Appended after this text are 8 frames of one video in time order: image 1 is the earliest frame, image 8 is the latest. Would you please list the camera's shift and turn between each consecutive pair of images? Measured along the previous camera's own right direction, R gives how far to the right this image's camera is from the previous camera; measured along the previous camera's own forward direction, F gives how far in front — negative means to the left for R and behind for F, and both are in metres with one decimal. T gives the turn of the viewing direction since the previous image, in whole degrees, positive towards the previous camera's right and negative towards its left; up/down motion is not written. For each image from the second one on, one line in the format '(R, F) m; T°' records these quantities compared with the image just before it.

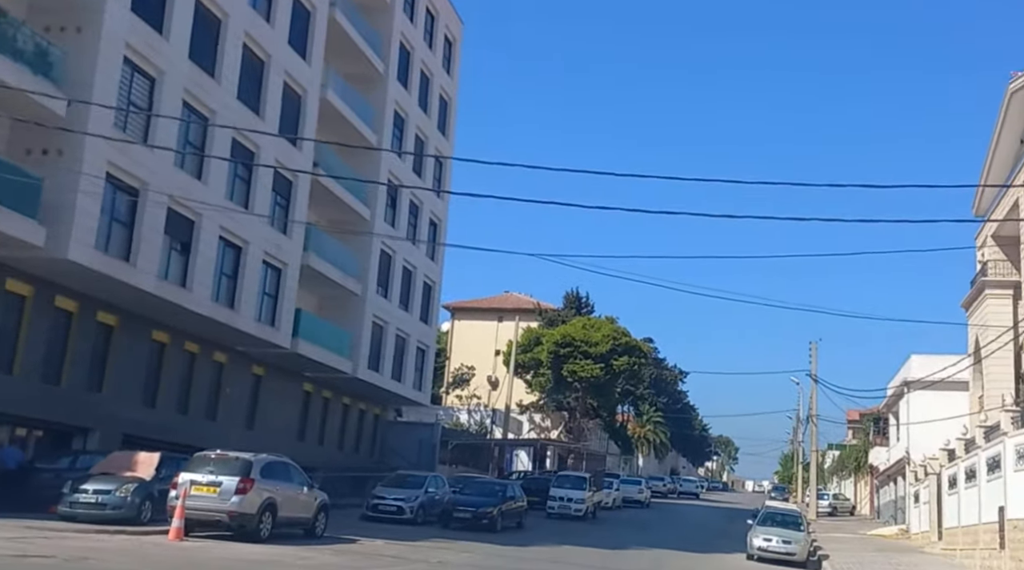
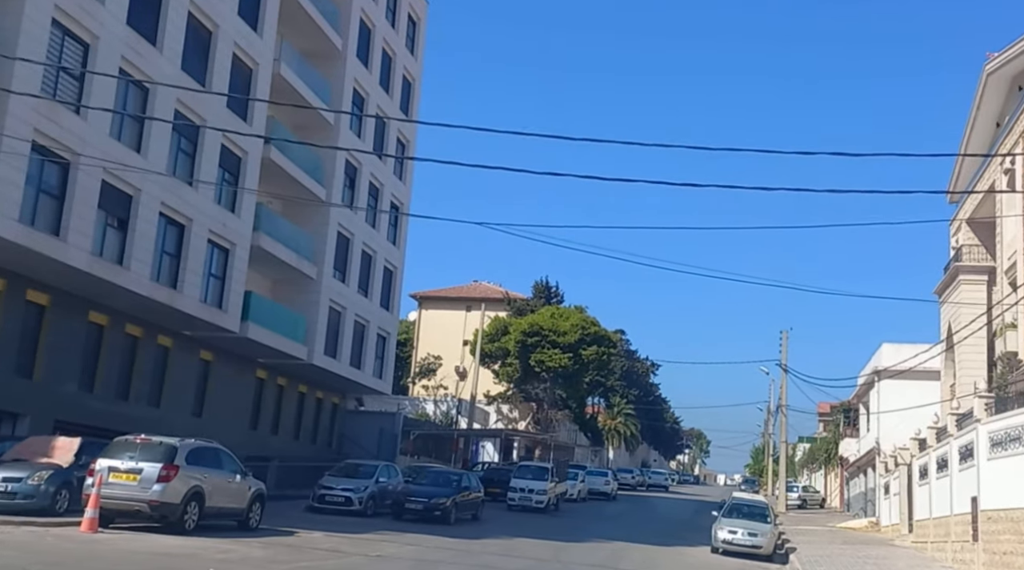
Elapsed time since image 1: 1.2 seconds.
(+0.4, +1.1) m; +1°
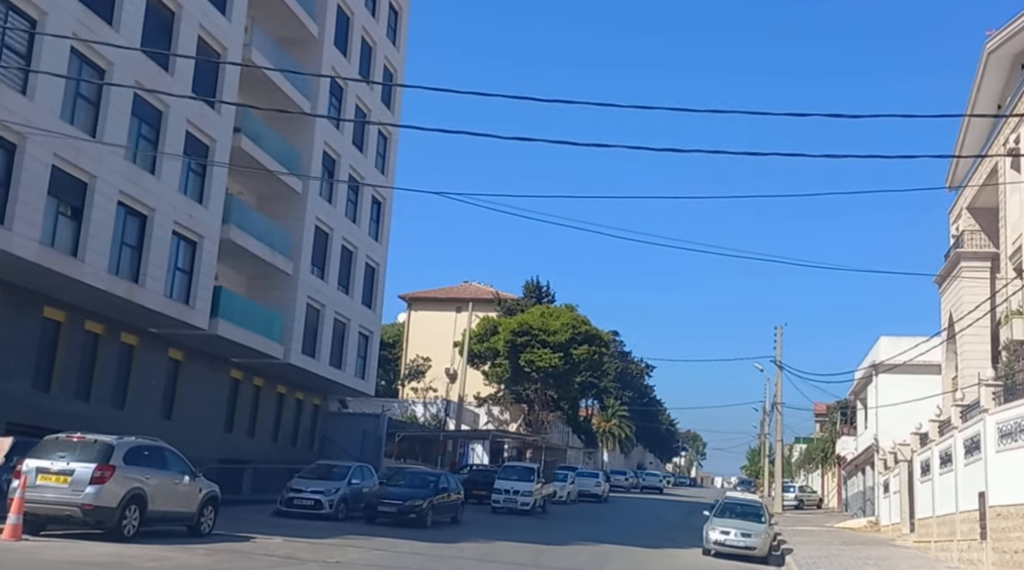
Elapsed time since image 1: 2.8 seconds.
(+0.3, +1.2) m; 0°
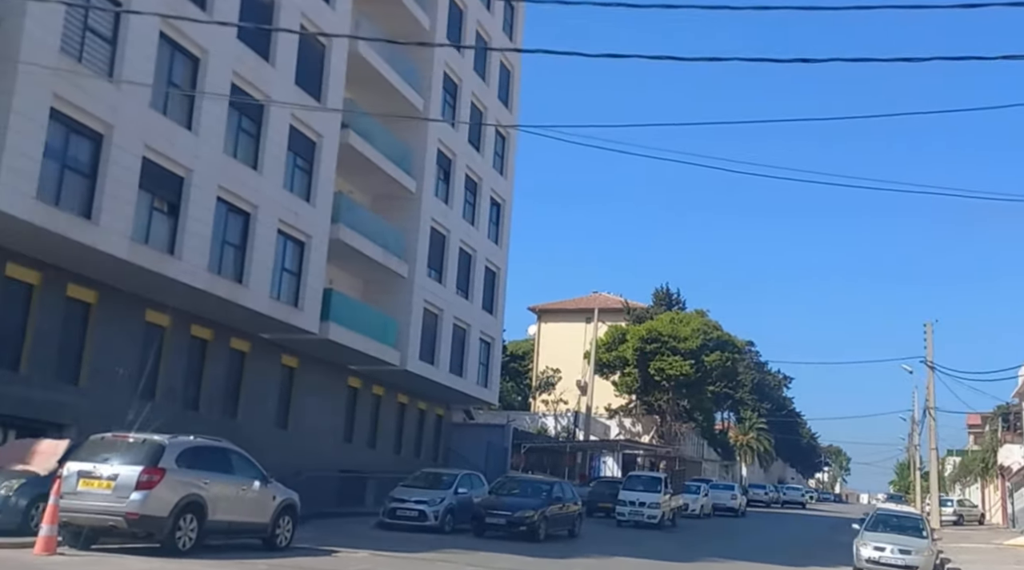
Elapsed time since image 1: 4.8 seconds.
(+0.3, +2.1) m; -7°
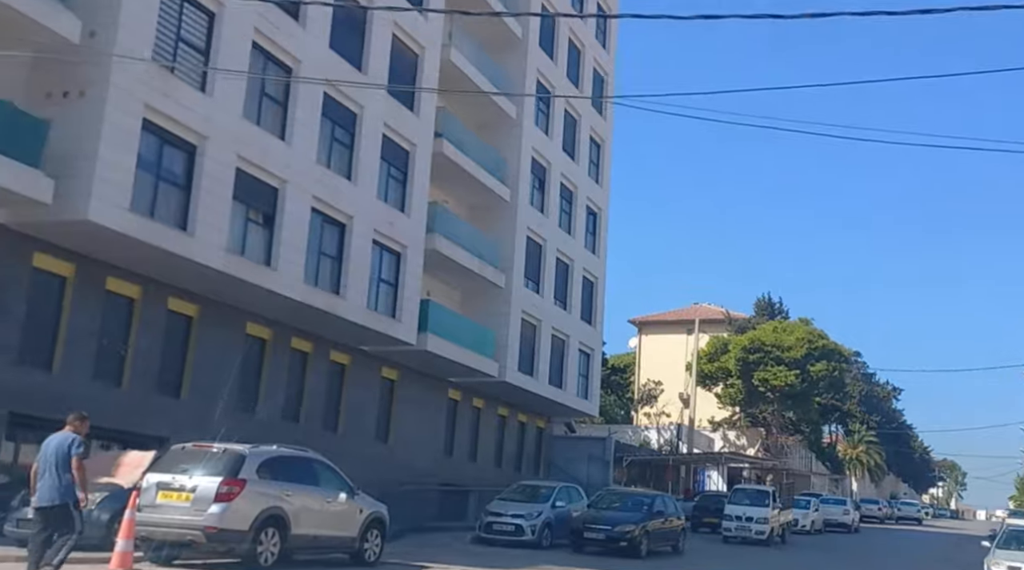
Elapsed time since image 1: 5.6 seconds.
(0.0, +0.8) m; -5°
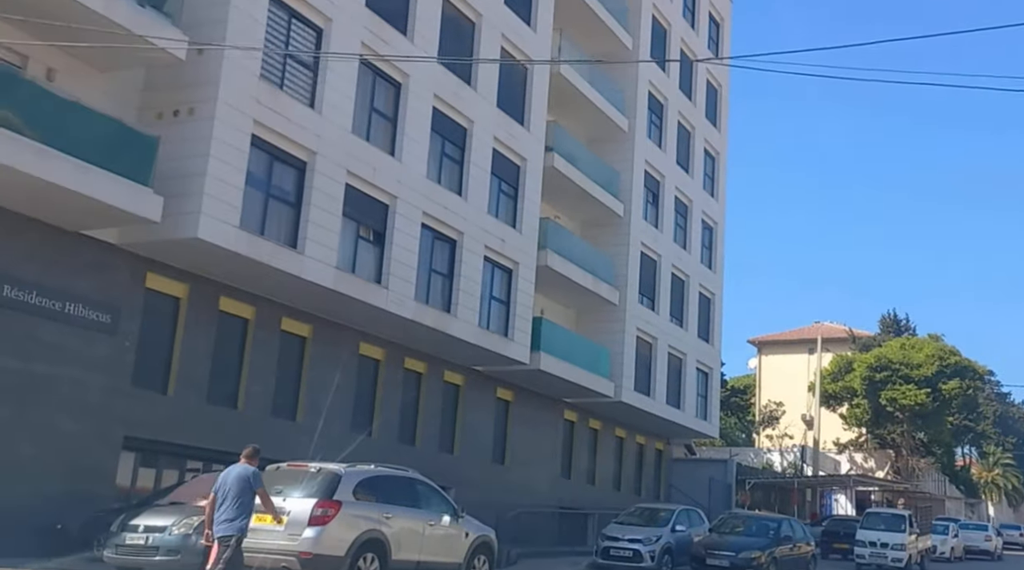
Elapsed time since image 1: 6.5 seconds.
(0.0, +0.8) m; -6°
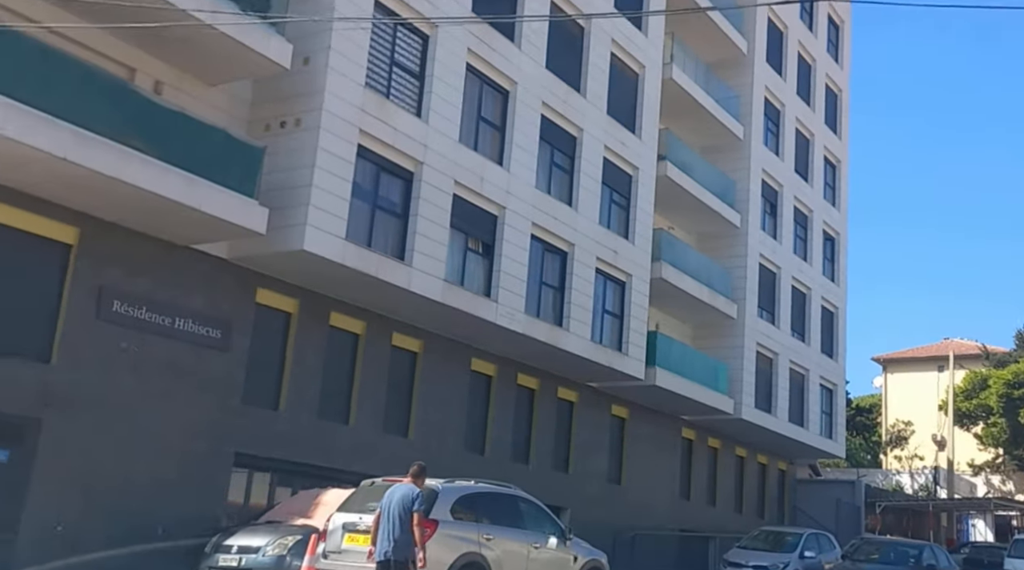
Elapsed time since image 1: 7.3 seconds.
(+0.1, +0.9) m; -6°
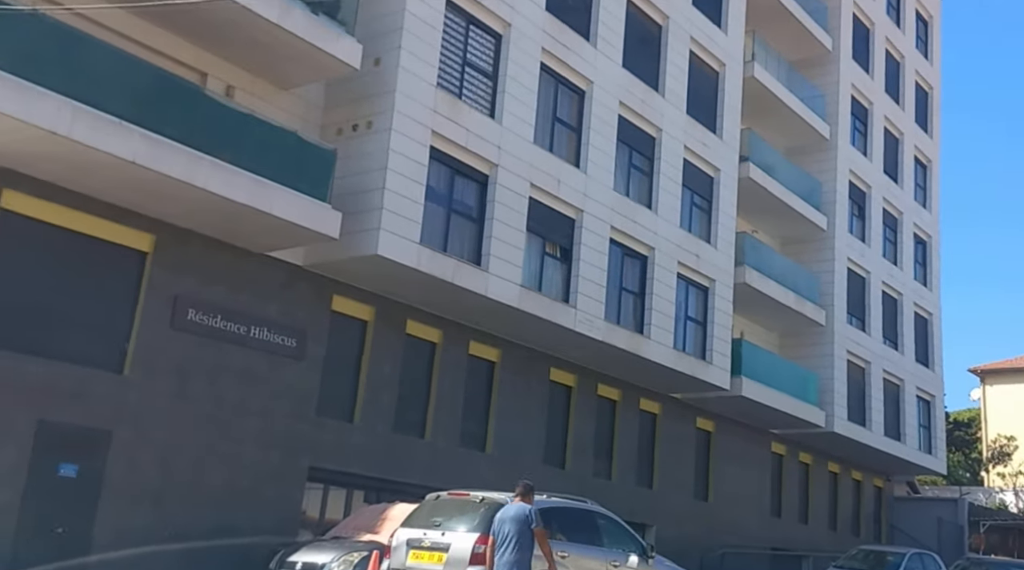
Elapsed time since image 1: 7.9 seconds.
(0.0, +0.8) m; -4°
